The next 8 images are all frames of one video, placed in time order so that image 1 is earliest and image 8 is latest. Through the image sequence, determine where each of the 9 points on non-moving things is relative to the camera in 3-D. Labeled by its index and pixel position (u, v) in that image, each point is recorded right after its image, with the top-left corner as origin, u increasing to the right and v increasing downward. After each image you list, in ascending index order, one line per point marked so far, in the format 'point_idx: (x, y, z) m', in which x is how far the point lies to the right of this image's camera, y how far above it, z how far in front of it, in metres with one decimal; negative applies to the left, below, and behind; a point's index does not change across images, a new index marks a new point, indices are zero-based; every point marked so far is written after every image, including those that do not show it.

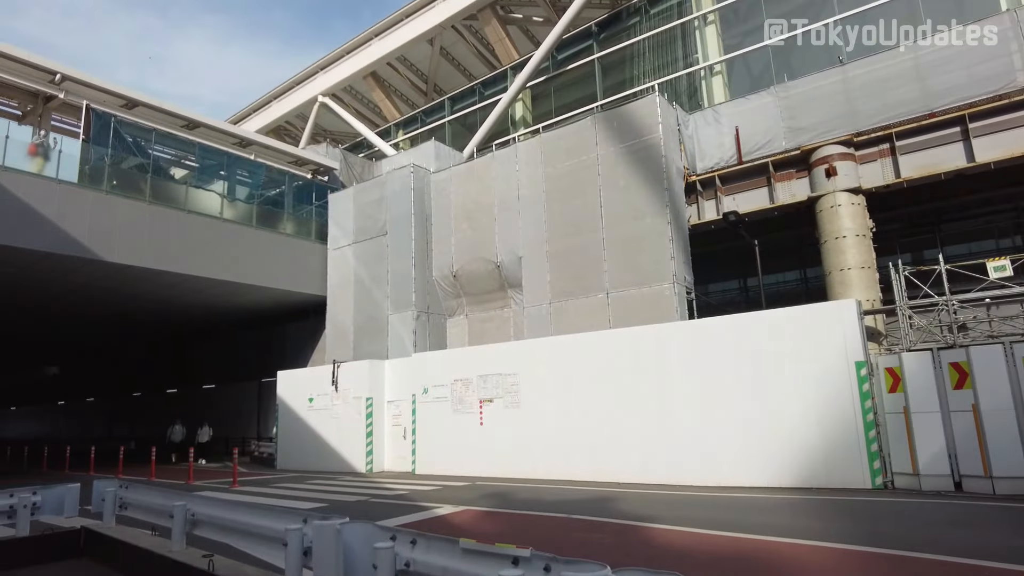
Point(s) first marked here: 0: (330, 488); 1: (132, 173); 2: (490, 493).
0: (-4.0, -4.4, +14.5) m
1: (-11.2, +3.4, +19.4) m
2: (-0.3, -3.5, +11.2) m
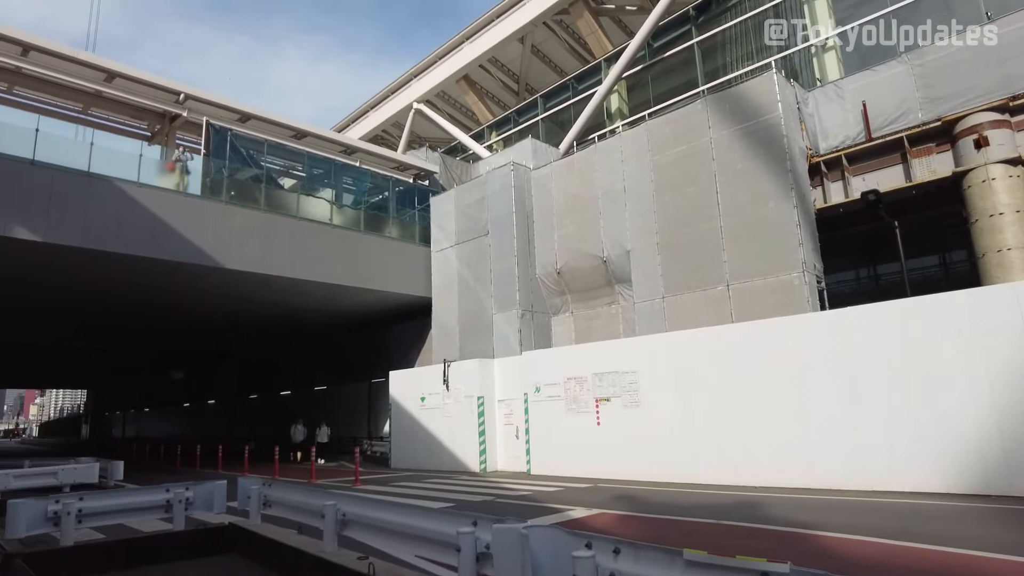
0: (-1.4, -4.4, +14.5) m
1: (-8.1, +3.2, +20.3) m
2: (+1.8, -3.4, +10.7) m
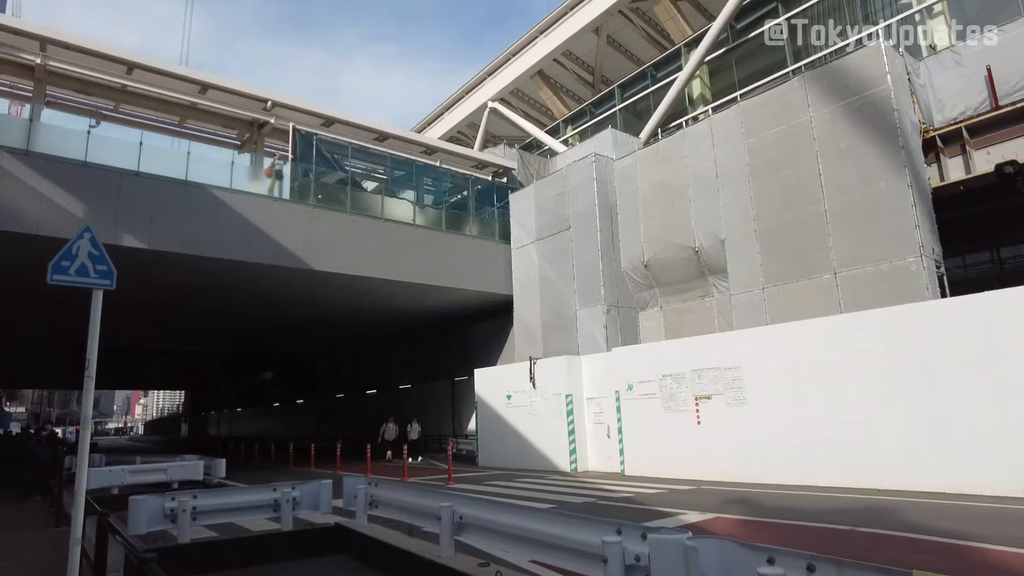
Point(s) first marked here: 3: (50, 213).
0: (+0.6, -4.3, +14.1) m
1: (-5.6, +3.2, +20.7) m
2: (+3.3, -3.2, +10.0) m
3: (-11.1, +1.8, +15.9) m
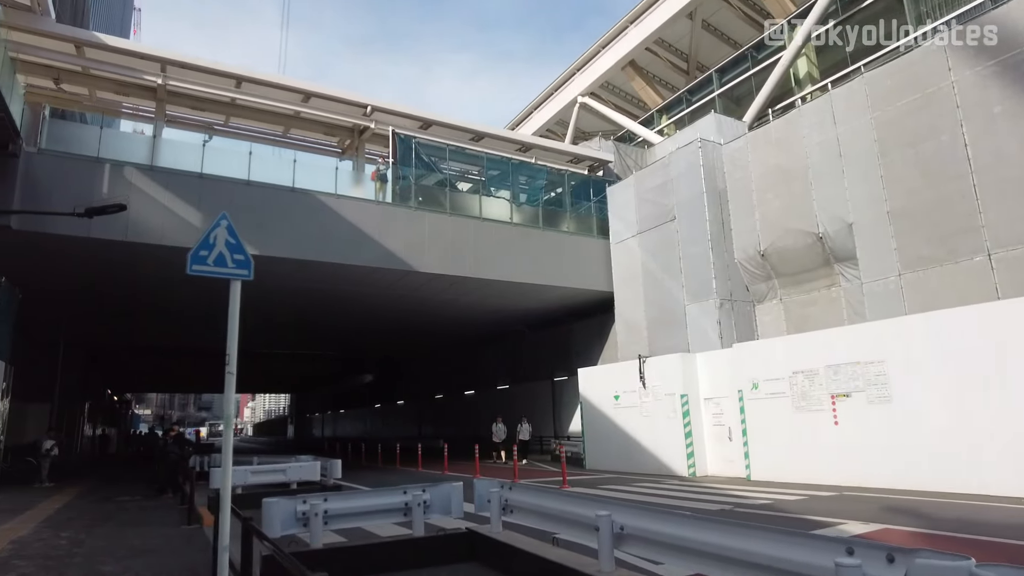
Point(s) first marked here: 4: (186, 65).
0: (+3.0, -4.1, +13.3) m
1: (-2.5, +3.1, +20.7) m
2: (+5.1, -3.0, +8.9) m
3: (-8.6, +1.6, +16.7) m
4: (-8.8, +6.1, +17.8) m
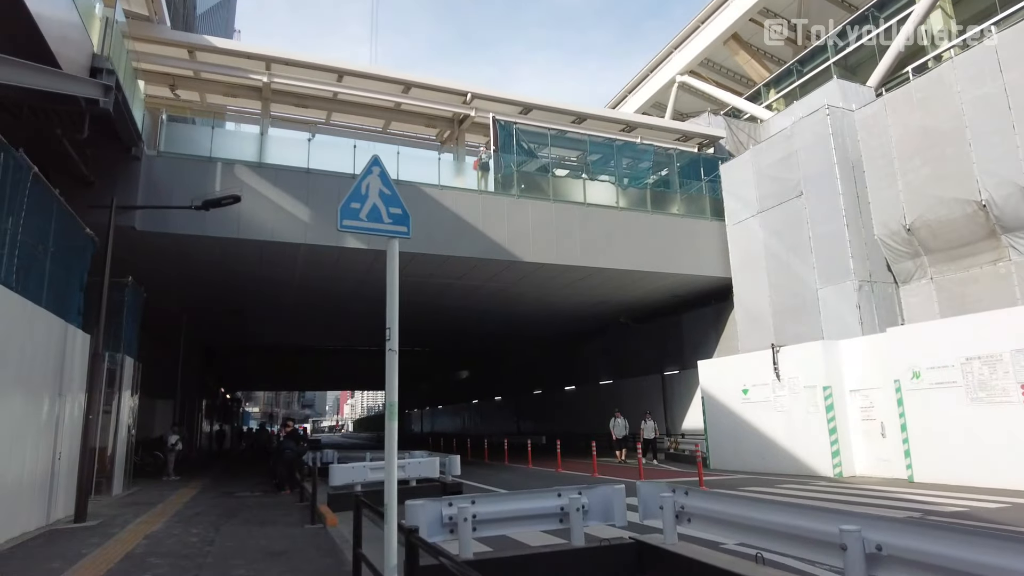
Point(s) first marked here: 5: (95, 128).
0: (+5.4, -3.7, +11.9) m
1: (+0.7, +3.4, +19.9) m
2: (+6.9, -2.6, +7.2) m
3: (-5.8, +1.7, +16.7) m
4: (-6.0, +6.2, +17.9) m
5: (-8.8, +3.4, +13.8) m
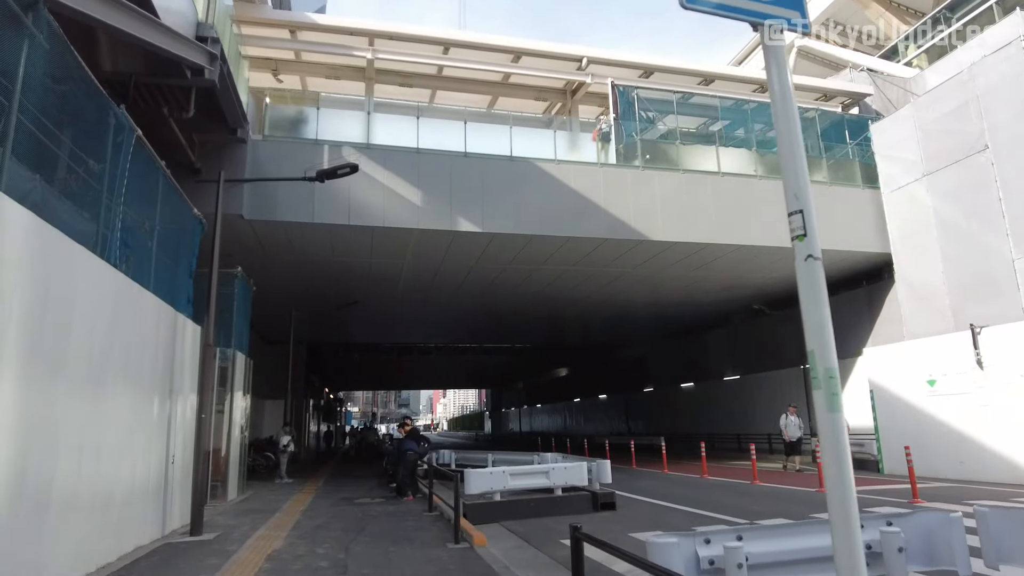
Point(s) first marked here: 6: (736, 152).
0: (+7.8, -3.2, +9.3) m
1: (+4.0, +3.9, +17.8) m
2: (+8.7, -2.0, +4.4) m
3: (-2.8, +2.0, +15.4) m
4: (-3.0, +6.4, +16.6) m
5: (-6.2, +3.5, +12.9) m
6: (+6.2, +3.8, +18.4) m
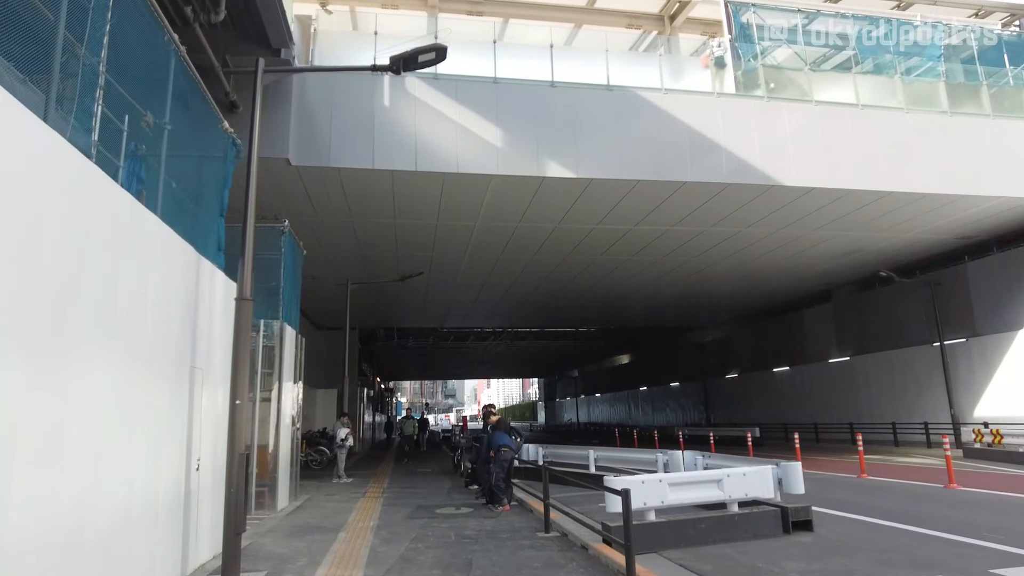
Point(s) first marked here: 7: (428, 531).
0: (+9.5, -2.3, +5.8) m
1: (+6.1, +4.8, +14.5) m
2: (+10.0, -1.1, +0.9) m
3: (-0.9, +2.7, +12.6) m
4: (-1.1, +7.2, +13.8) m
5: (-4.4, +4.2, +10.3) m
6: (+8.3, +4.7, +14.9) m
7: (-1.1, -3.0, +8.0) m
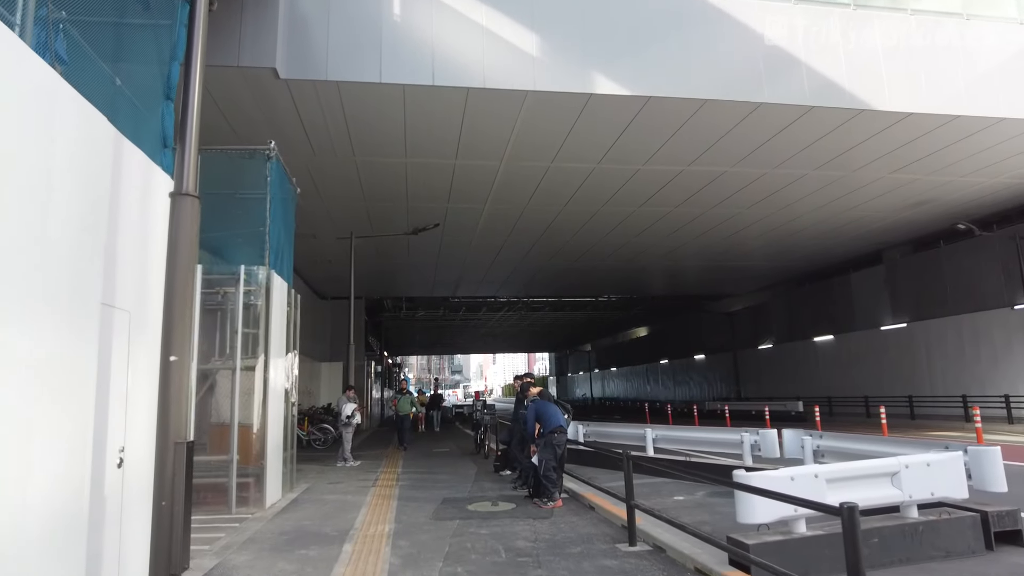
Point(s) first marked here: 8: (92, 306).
0: (+10.1, -1.6, +3.5) m
1: (+6.7, +5.8, +12.0) m
2: (+10.5, -0.6, -1.4) m
3: (-0.2, +3.6, +10.2) m
4: (-0.5, +8.1, +11.2) m
5: (-3.8, +5.0, +7.9) m
6: (+8.9, +5.7, +12.4) m
7: (-0.5, -2.2, +5.8) m
8: (-2.5, -0.1, +3.9) m
